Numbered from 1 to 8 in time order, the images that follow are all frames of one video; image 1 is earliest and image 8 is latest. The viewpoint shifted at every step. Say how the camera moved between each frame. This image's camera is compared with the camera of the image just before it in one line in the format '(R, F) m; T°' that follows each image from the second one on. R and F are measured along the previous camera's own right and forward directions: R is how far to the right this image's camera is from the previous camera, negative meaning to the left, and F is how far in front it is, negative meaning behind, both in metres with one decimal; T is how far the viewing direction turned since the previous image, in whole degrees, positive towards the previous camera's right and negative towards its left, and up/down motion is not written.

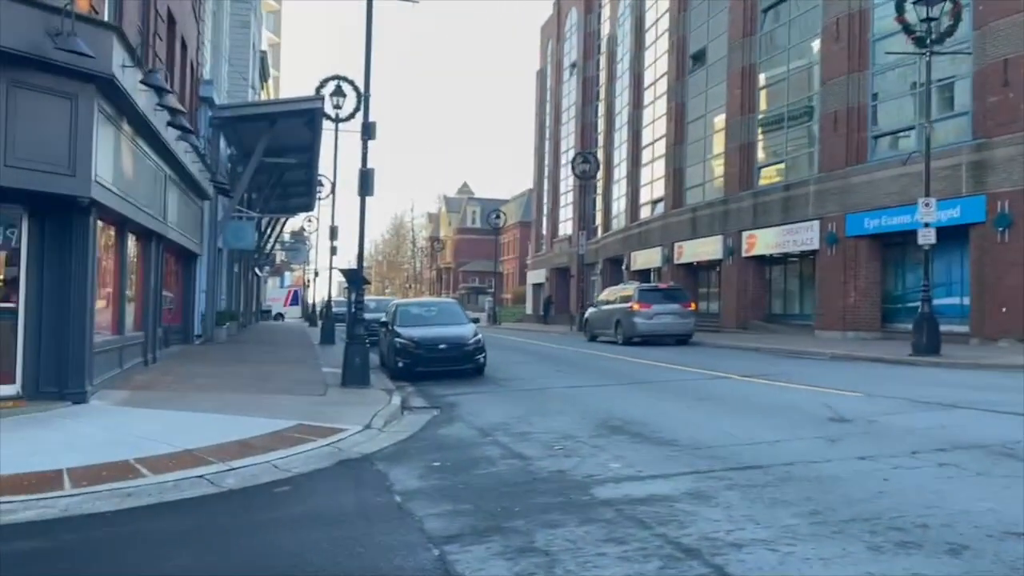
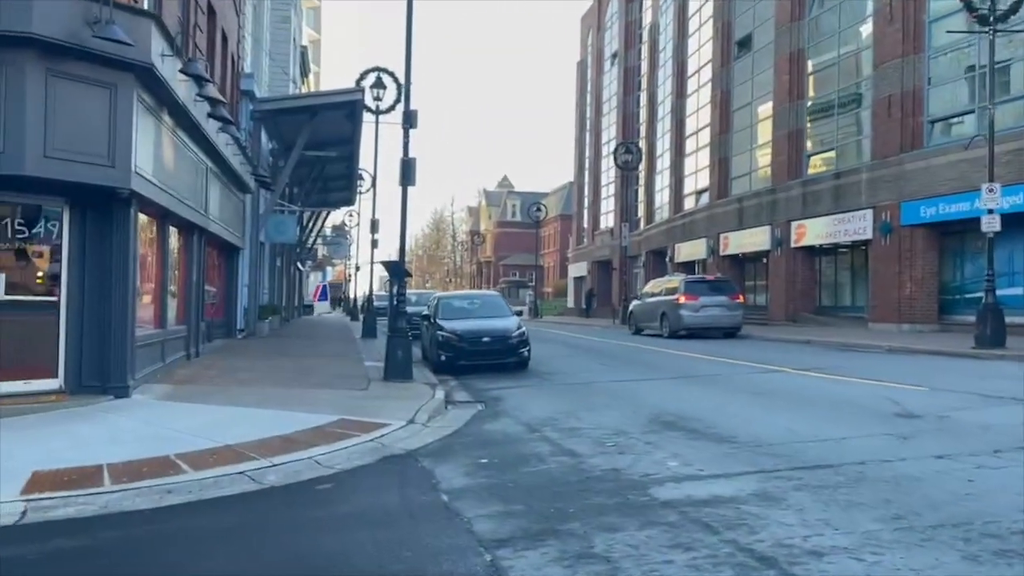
(-0.1, +0.4) m; -3°
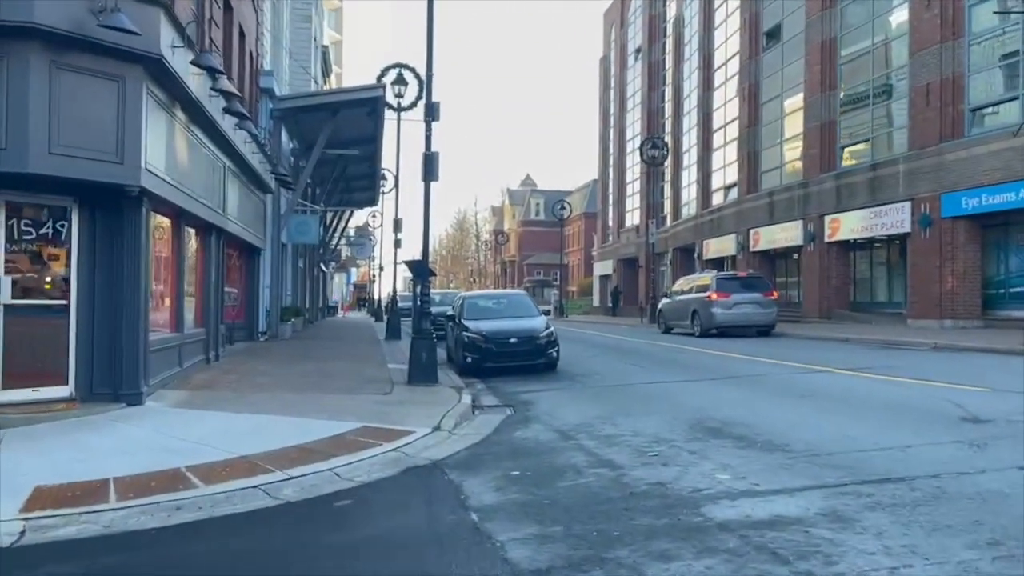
(-0.1, +0.6) m; -2°
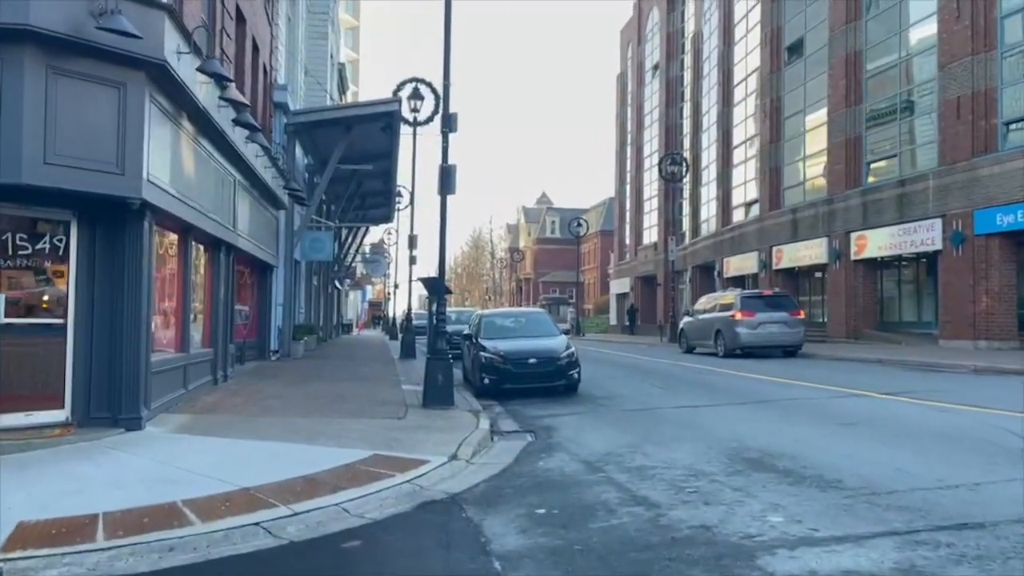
(-0.1, +0.7) m; -1°
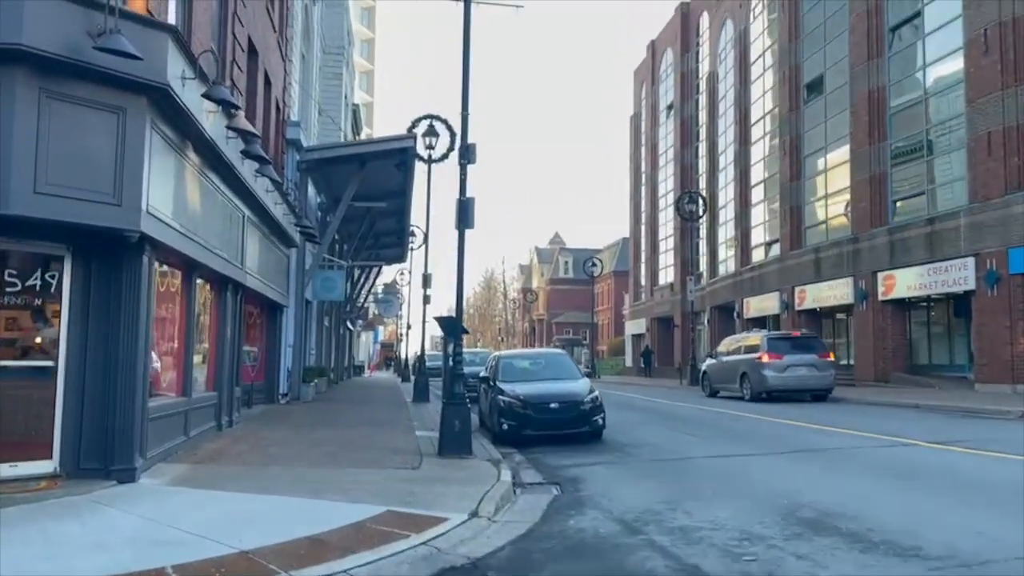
(-0.2, +0.8) m; -1°
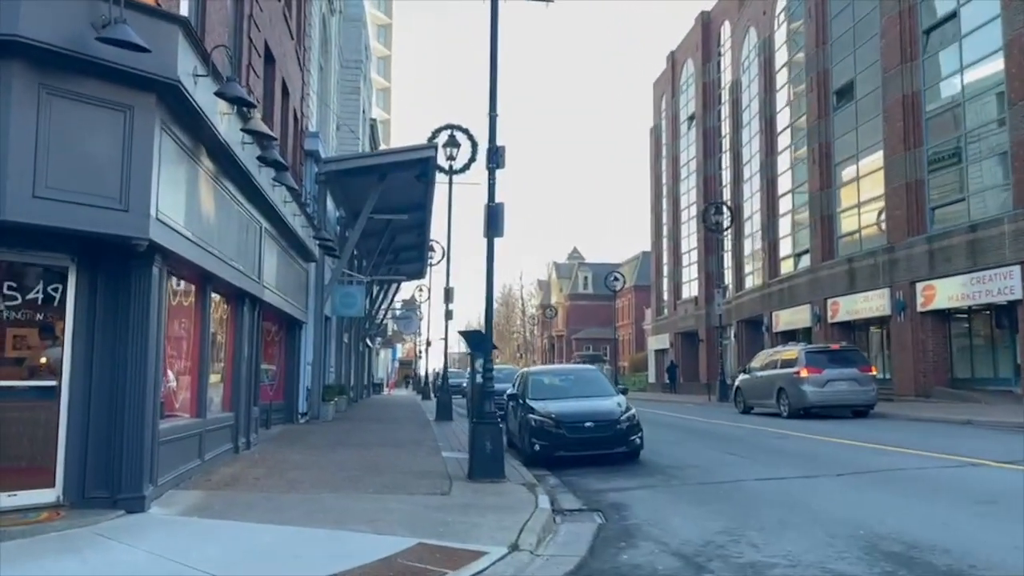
(-0.2, +0.8) m; -1°
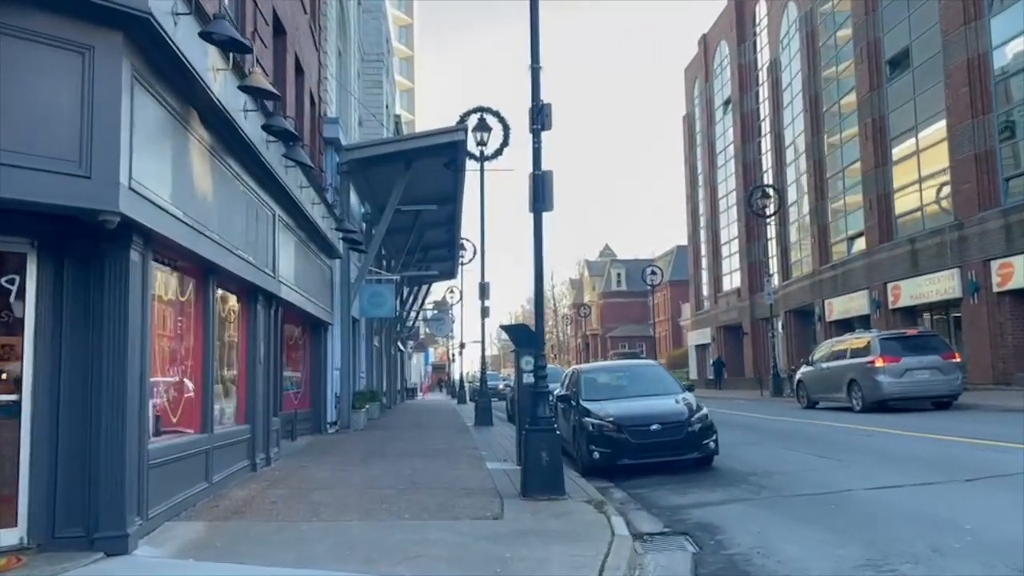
(-0.3, +1.8) m; -2°
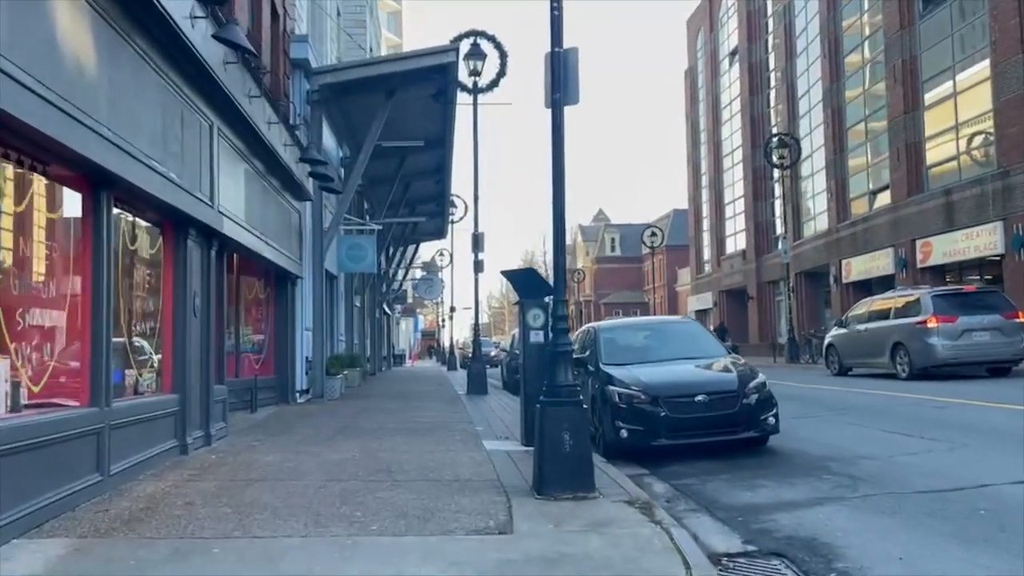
(-0.2, +2.8) m; +1°
